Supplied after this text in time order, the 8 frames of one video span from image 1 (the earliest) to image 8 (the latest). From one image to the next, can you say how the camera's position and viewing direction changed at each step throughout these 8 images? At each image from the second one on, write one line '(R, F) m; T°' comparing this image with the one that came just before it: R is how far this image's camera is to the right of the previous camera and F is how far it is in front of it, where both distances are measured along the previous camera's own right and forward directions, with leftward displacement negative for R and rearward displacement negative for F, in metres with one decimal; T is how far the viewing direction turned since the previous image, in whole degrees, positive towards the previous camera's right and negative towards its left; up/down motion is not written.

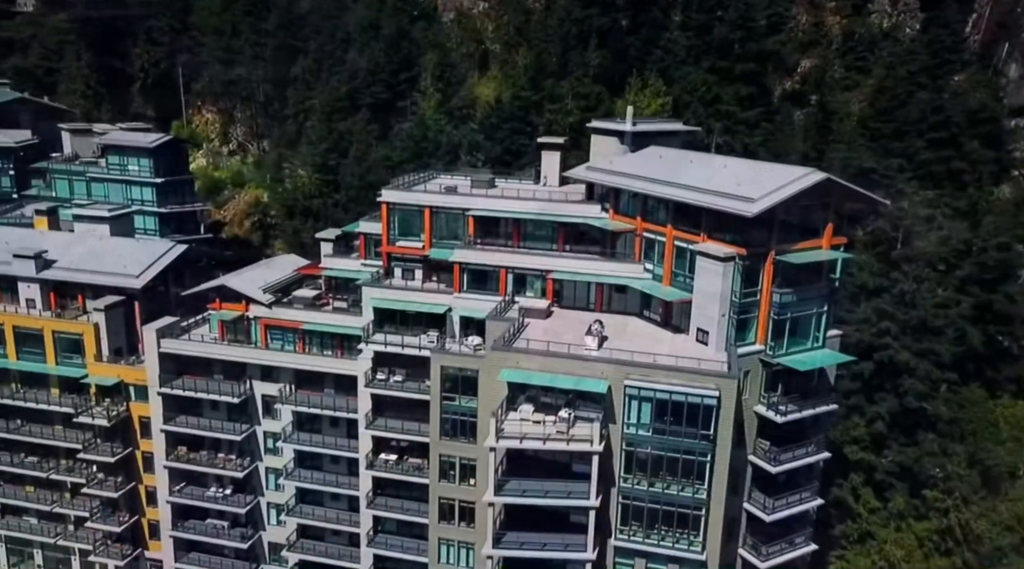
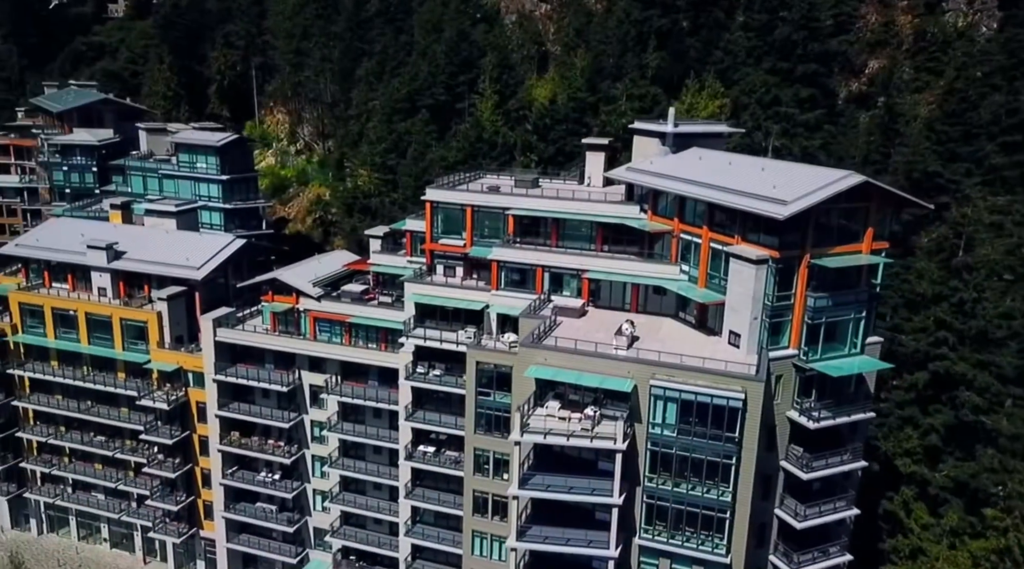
(+2.3, -0.6) m; -5°
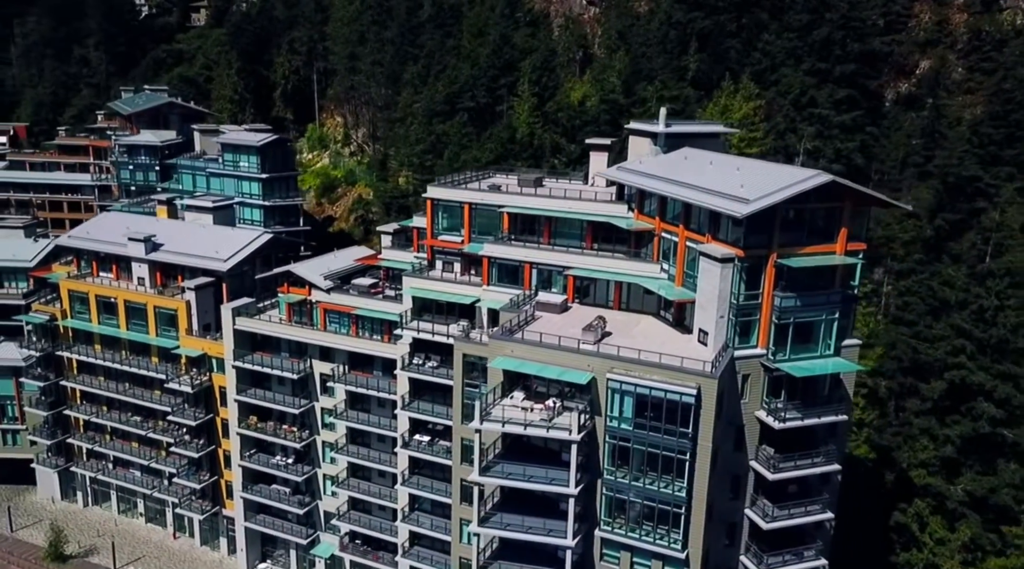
(+6.0, -1.0) m; -7°
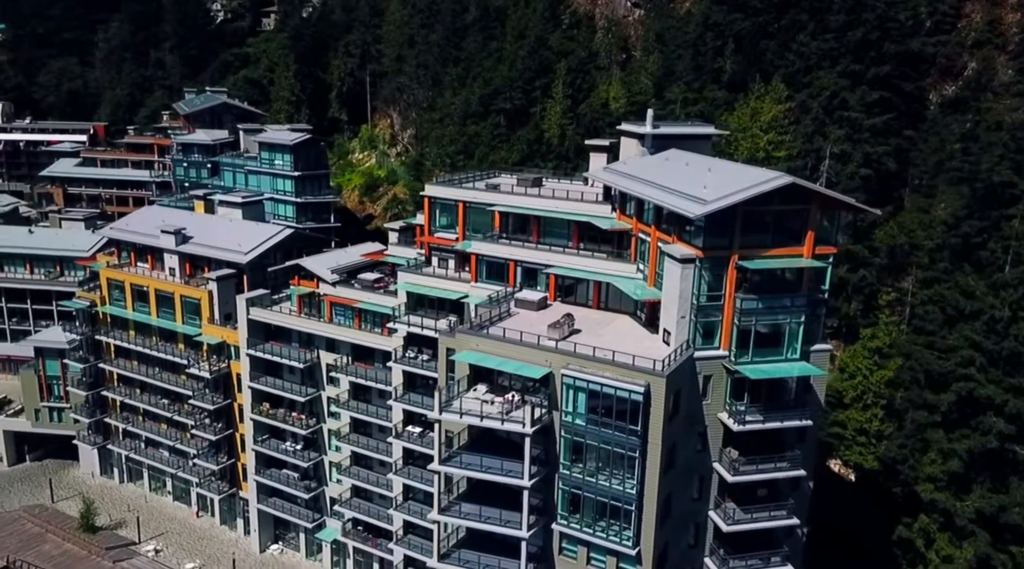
(+6.0, -0.8) m; -6°
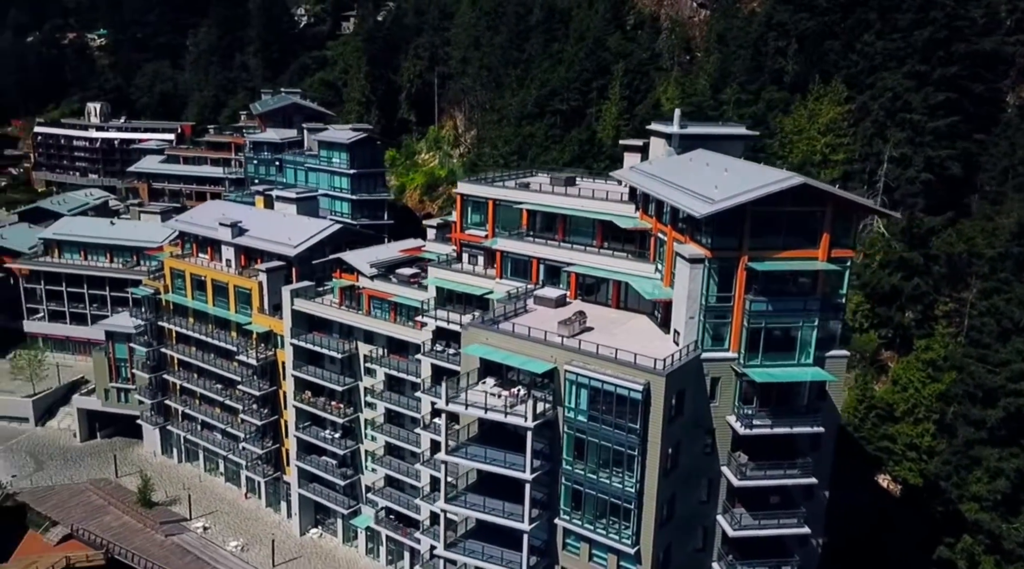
(+4.0, -0.3) m; -6°
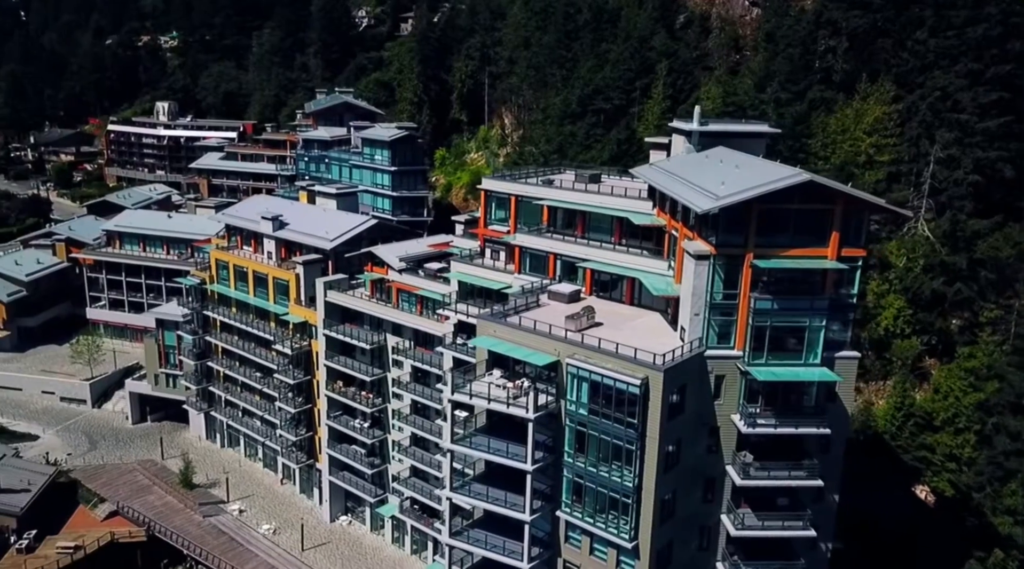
(+3.0, -0.3) m; -5°
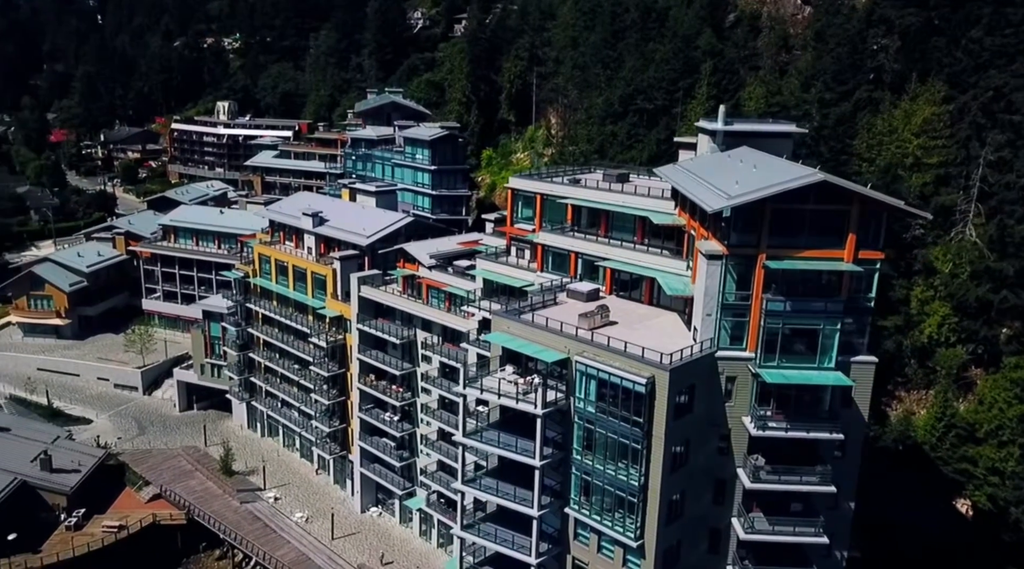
(+2.4, -0.2) m; -4°
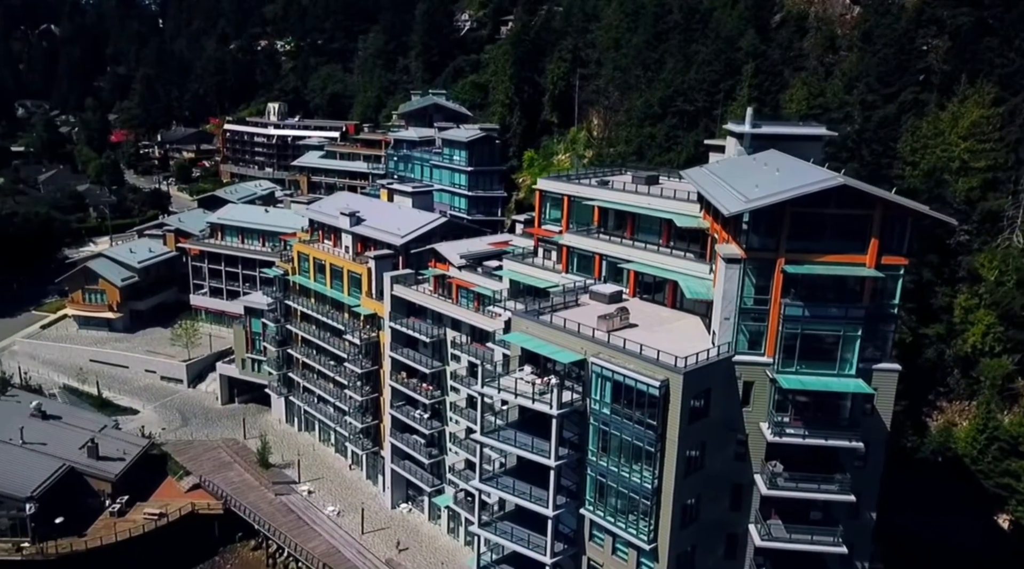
(+1.7, -0.1) m; -4°
